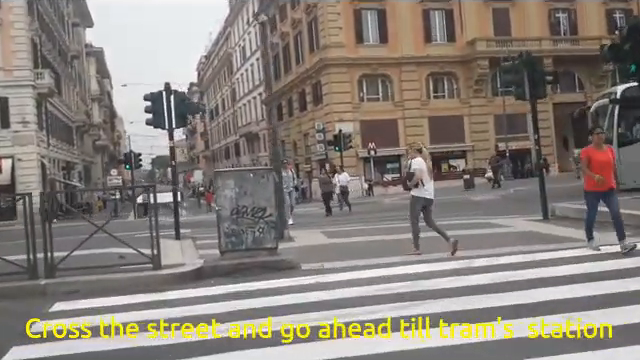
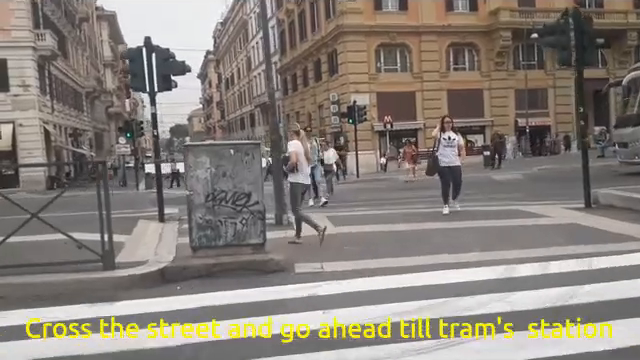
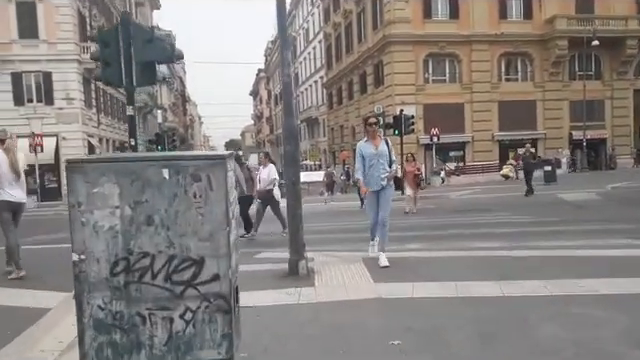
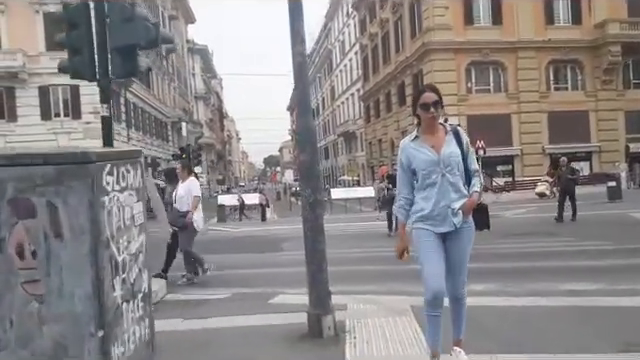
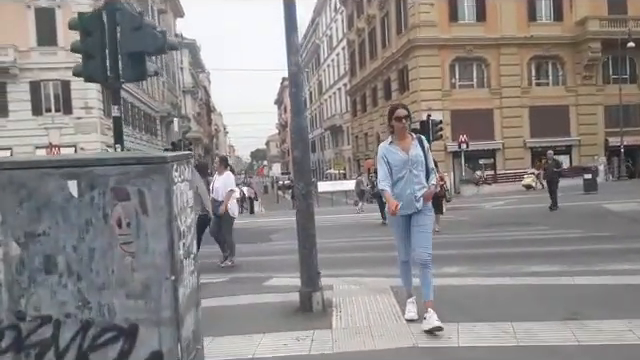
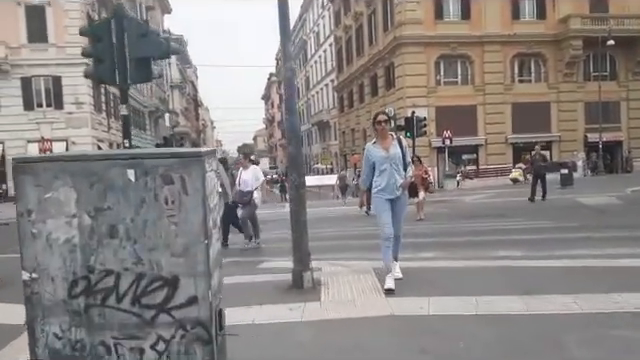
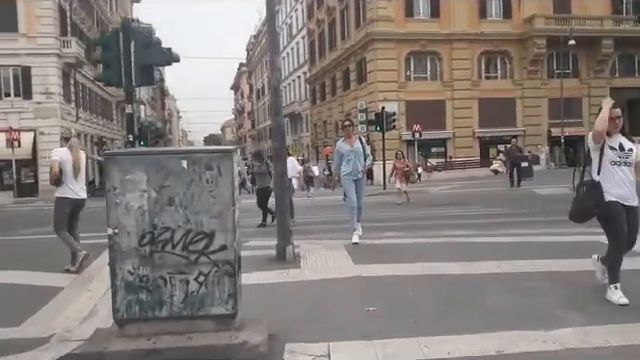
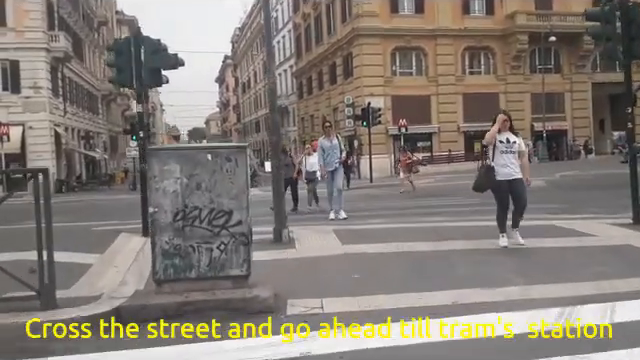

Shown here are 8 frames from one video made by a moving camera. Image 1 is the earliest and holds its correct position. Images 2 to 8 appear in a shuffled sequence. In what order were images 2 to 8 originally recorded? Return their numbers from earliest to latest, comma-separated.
2, 8, 7, 3, 6, 5, 4
